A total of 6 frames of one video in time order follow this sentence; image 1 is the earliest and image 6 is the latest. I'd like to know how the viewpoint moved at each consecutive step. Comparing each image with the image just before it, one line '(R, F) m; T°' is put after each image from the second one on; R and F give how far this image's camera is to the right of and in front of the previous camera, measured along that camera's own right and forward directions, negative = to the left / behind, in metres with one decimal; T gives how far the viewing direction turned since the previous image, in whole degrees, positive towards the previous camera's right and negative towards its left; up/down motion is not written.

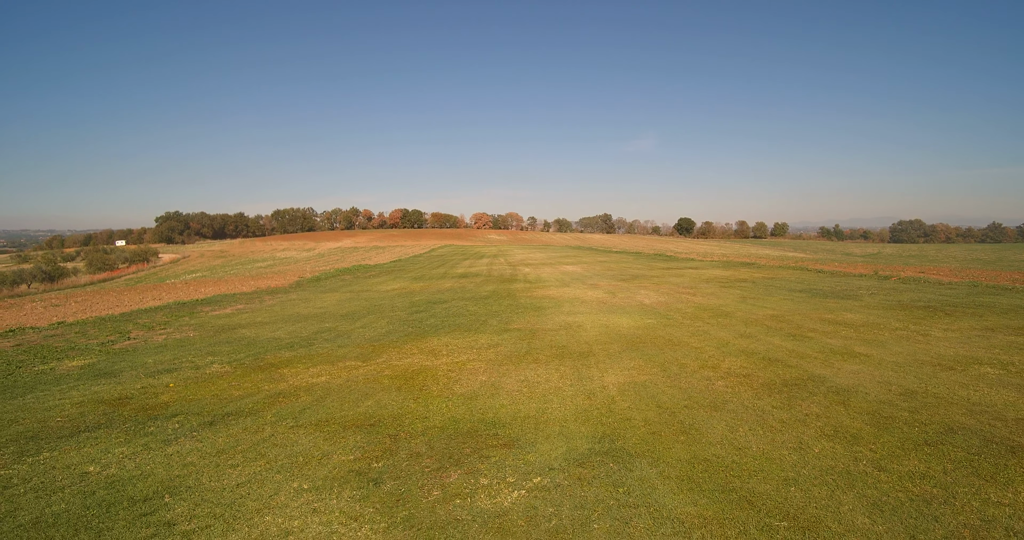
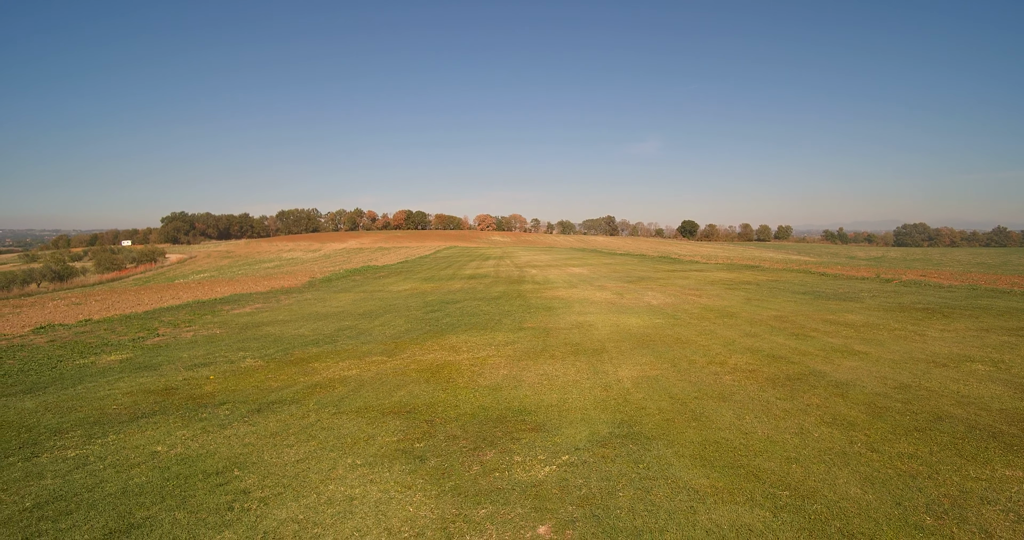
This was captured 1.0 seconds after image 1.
(-0.3, -0.5) m; 0°
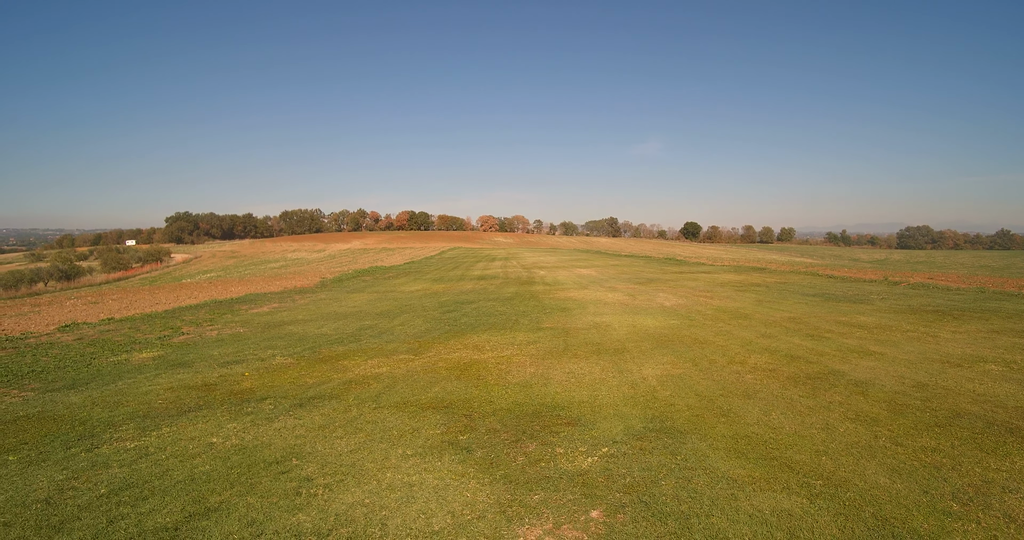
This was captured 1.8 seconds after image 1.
(-0.5, -0.3) m; 0°
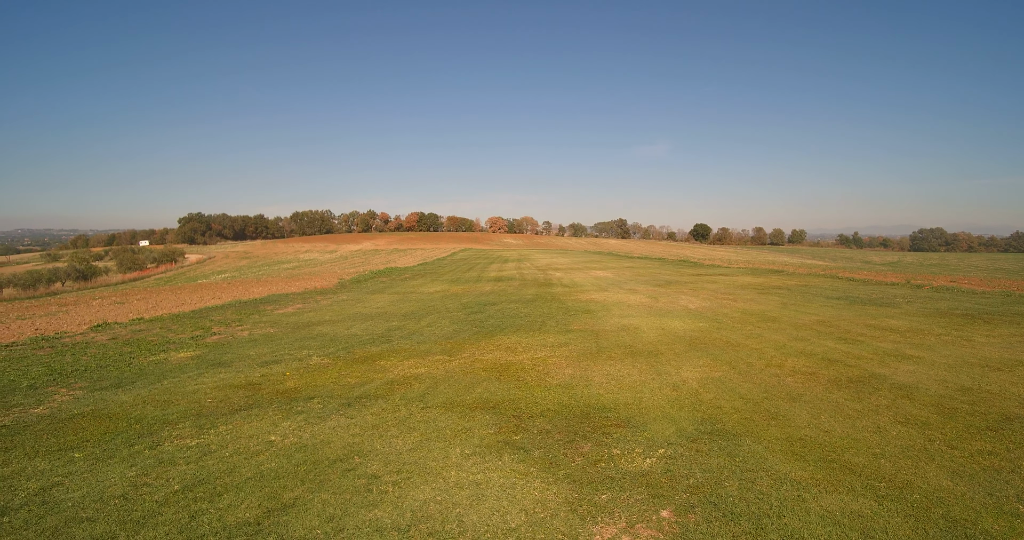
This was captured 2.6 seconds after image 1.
(-0.6, -0.1) m; -1°
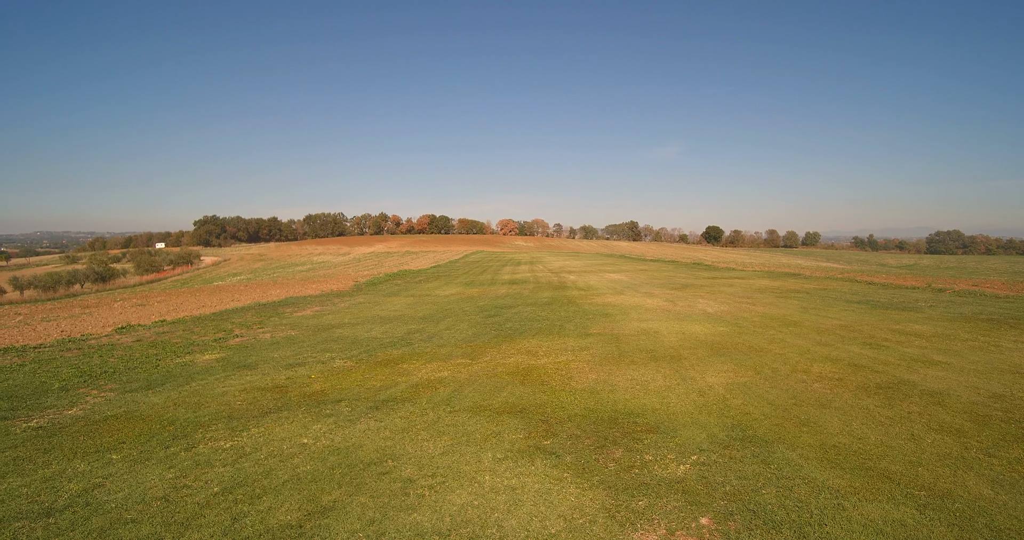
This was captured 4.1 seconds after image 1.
(-0.3, 0.0) m; -1°
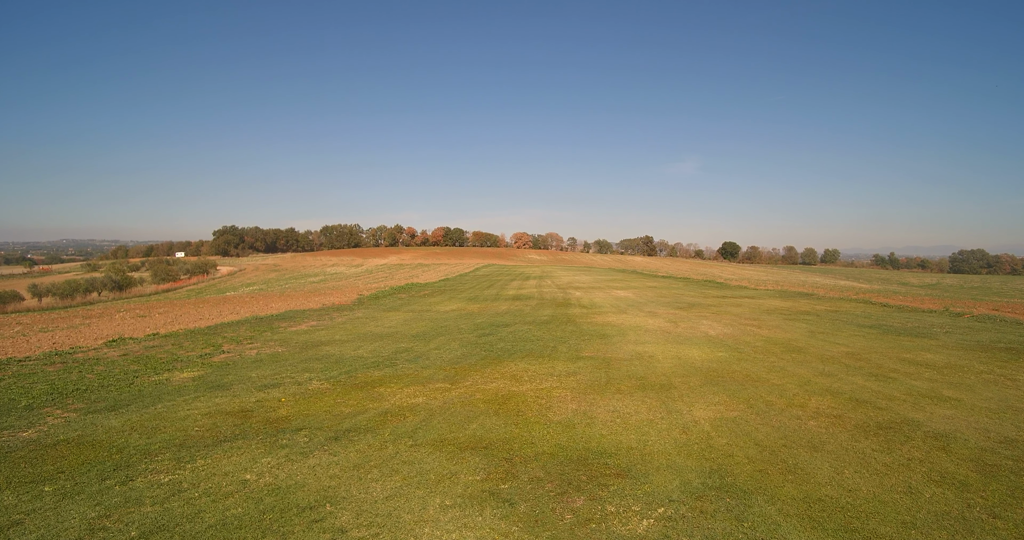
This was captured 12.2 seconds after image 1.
(+0.7, +0.4) m; -2°
